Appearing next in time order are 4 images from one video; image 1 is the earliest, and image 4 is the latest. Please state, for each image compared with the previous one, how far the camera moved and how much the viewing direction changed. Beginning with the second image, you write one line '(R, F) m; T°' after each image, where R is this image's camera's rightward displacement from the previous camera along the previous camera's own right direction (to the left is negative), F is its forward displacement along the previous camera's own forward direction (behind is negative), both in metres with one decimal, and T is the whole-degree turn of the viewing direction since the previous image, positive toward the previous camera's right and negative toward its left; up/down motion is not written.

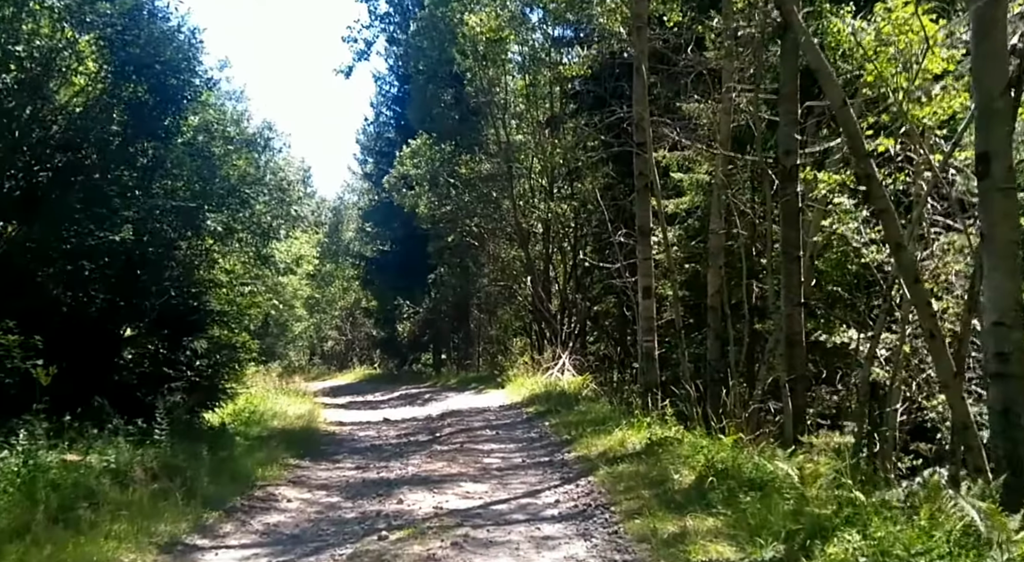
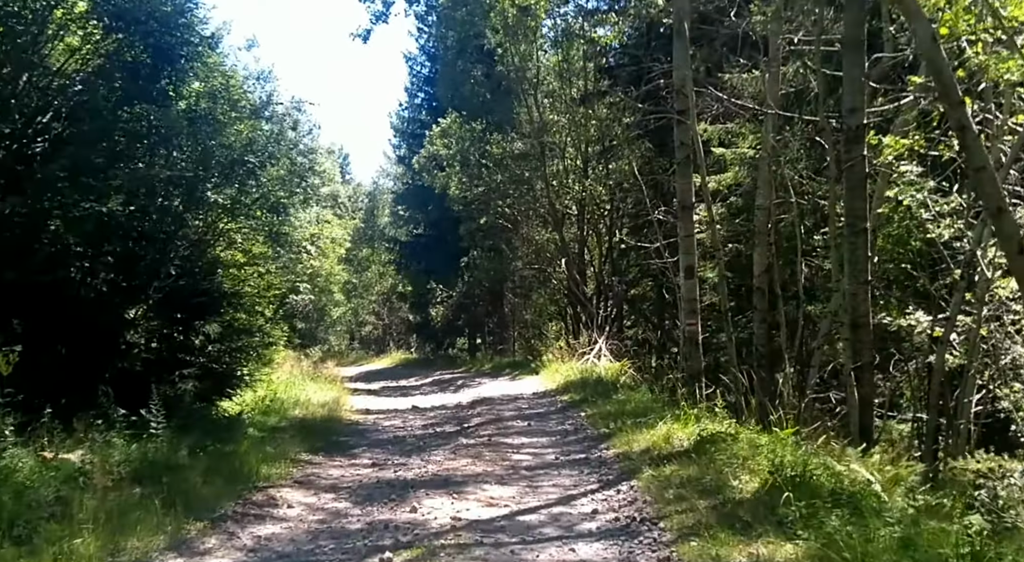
(0.0, +1.6) m; -2°
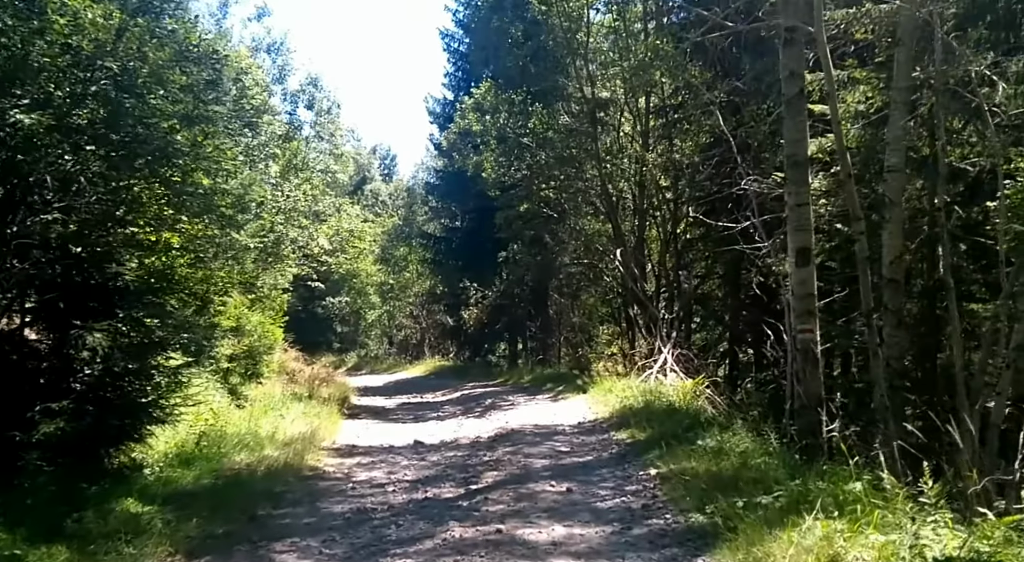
(+0.2, +6.9) m; -2°
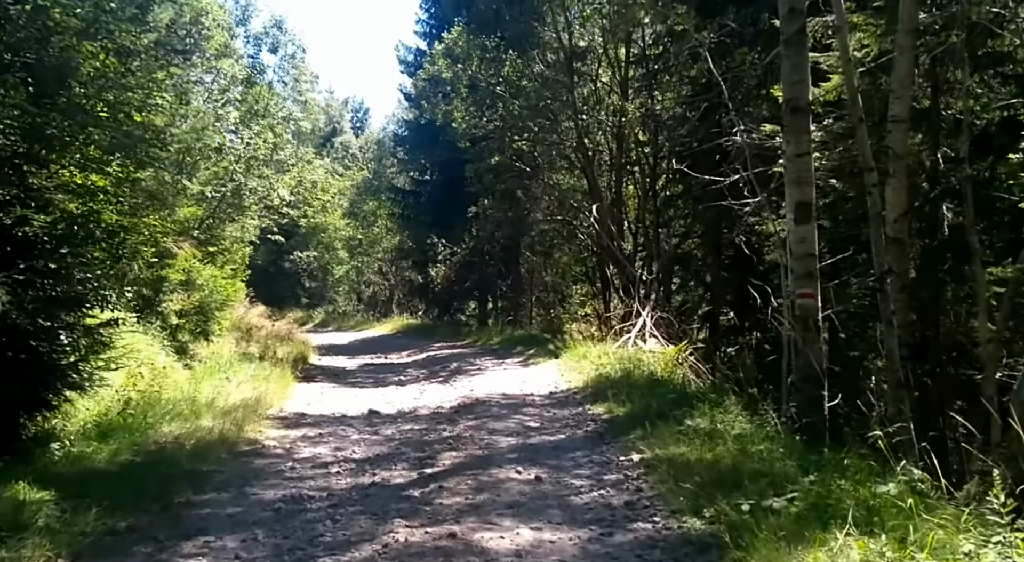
(+0.1, +1.7) m; +1°
